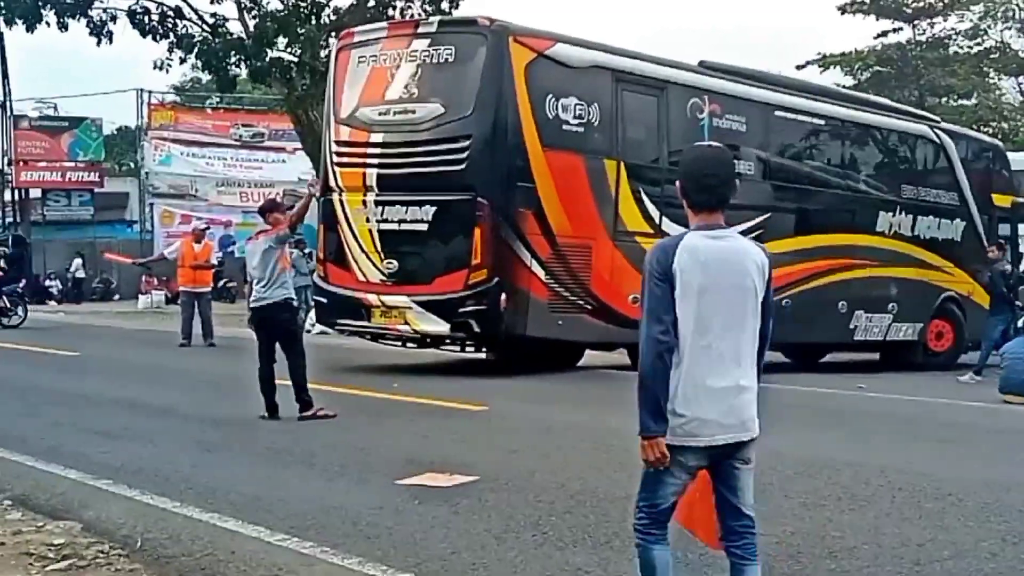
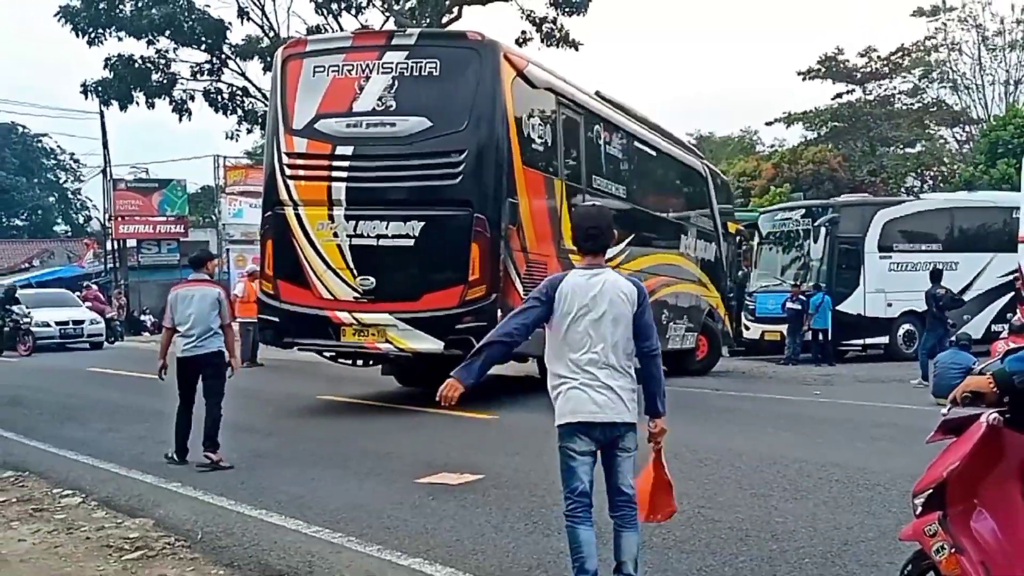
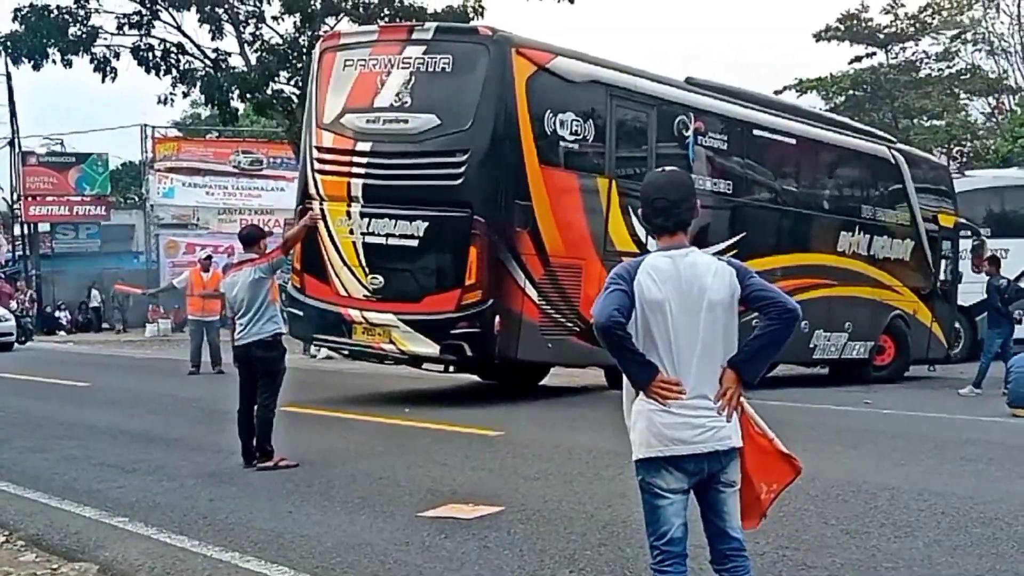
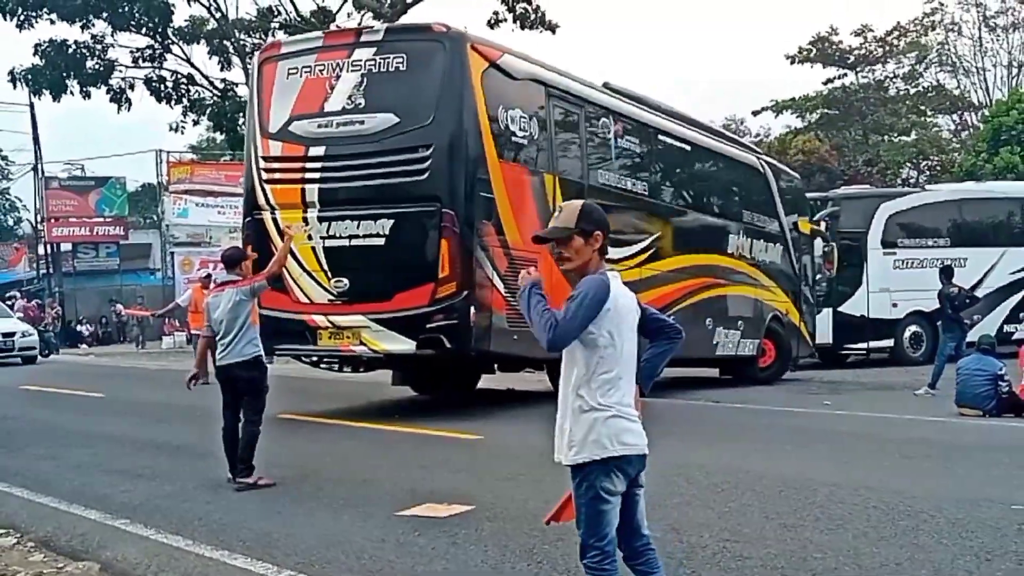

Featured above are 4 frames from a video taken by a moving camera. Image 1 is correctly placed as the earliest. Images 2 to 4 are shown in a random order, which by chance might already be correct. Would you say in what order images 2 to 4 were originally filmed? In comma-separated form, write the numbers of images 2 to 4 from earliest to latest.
3, 4, 2
